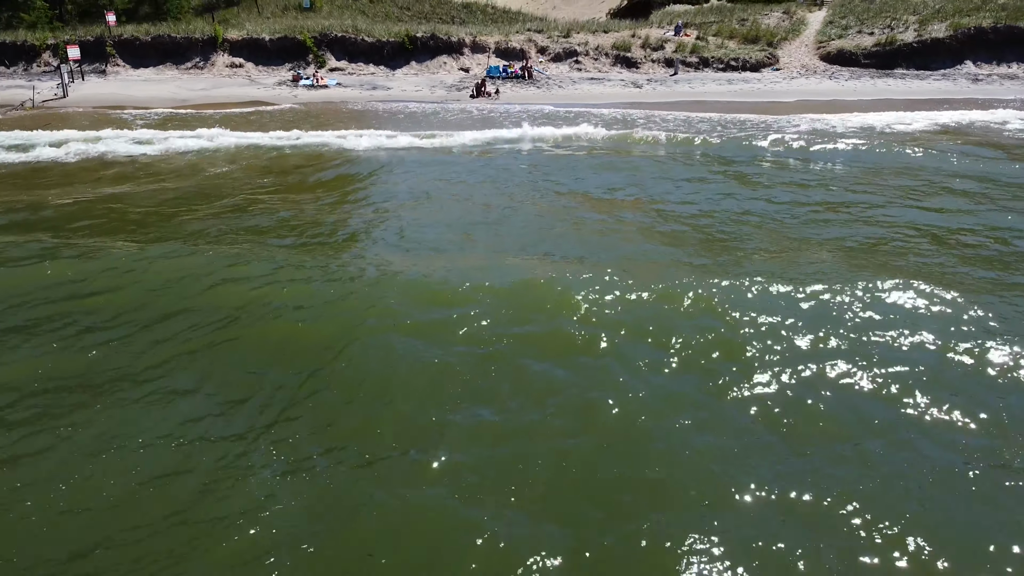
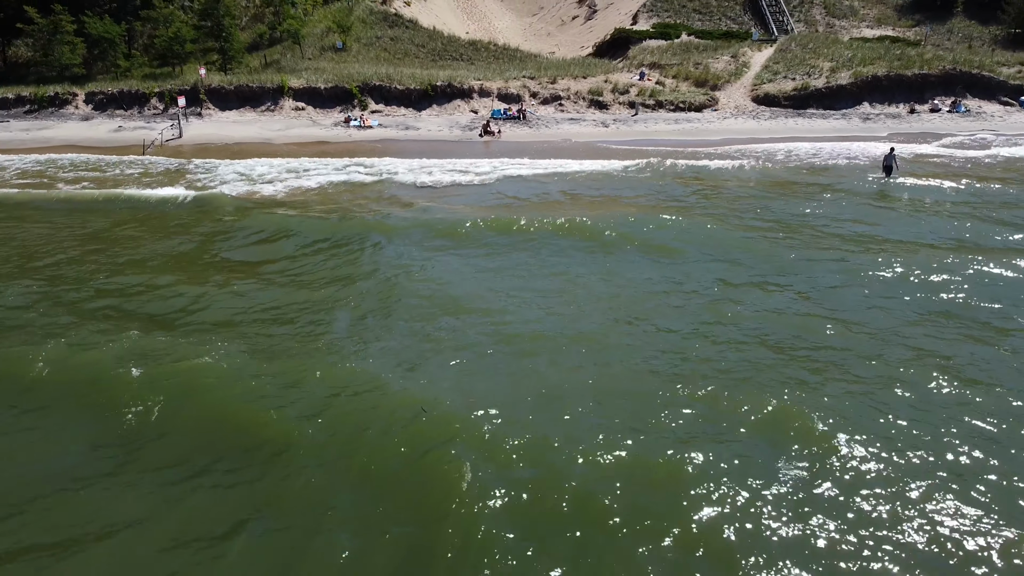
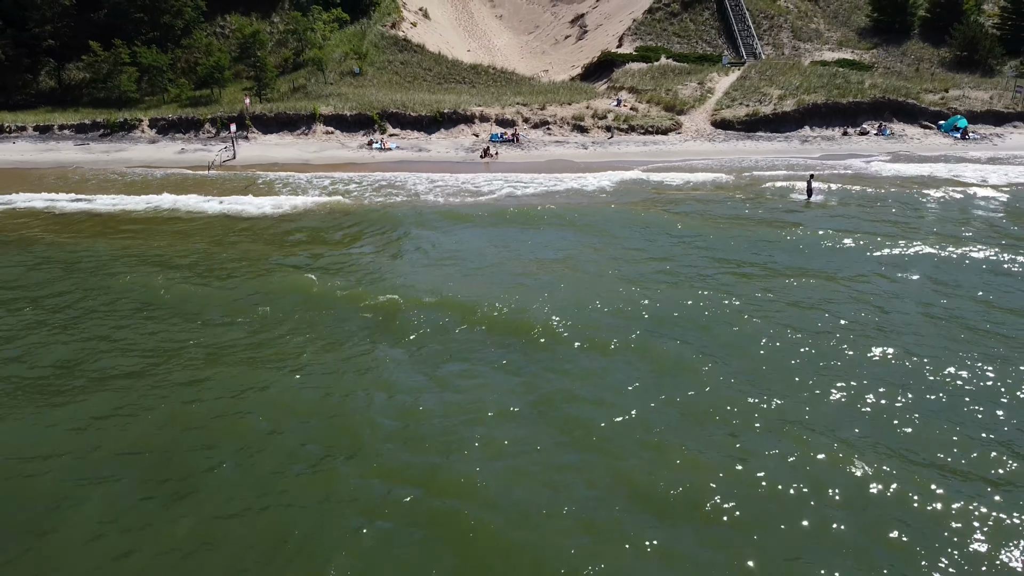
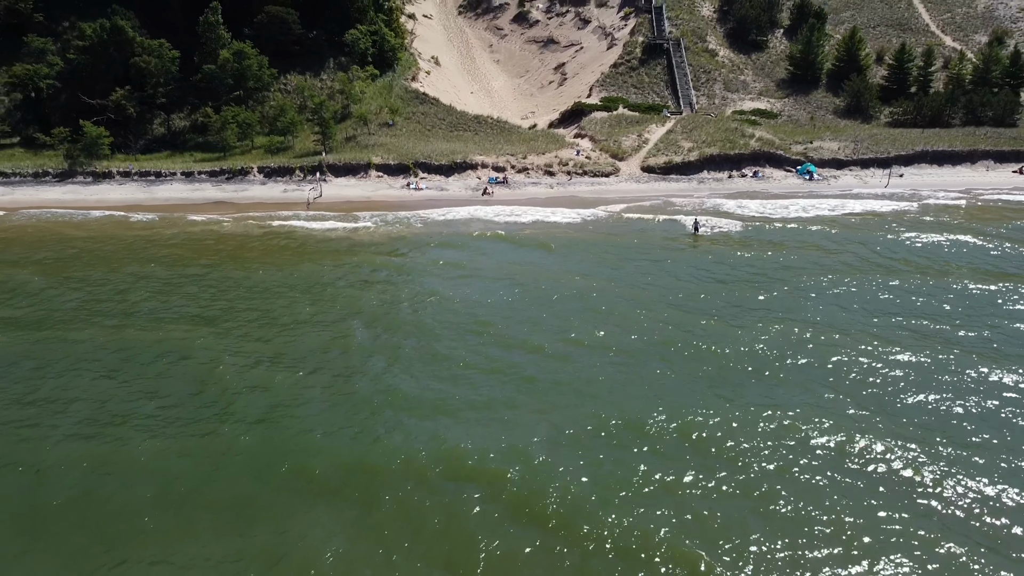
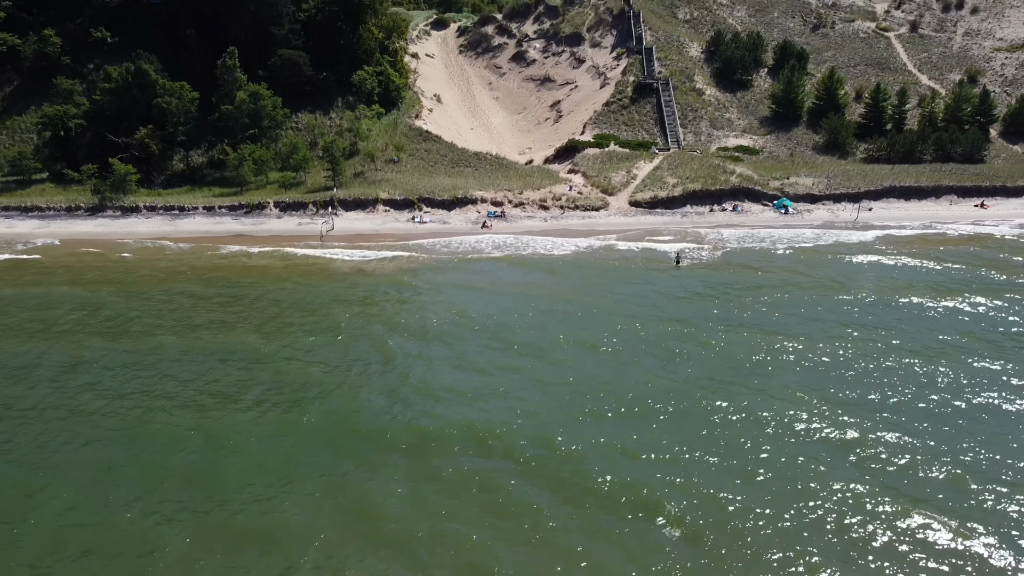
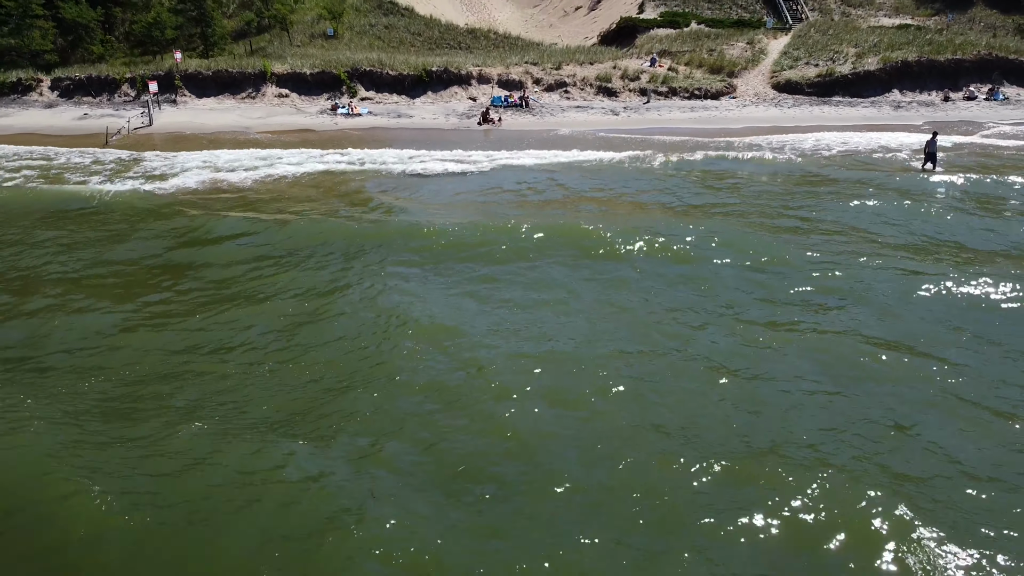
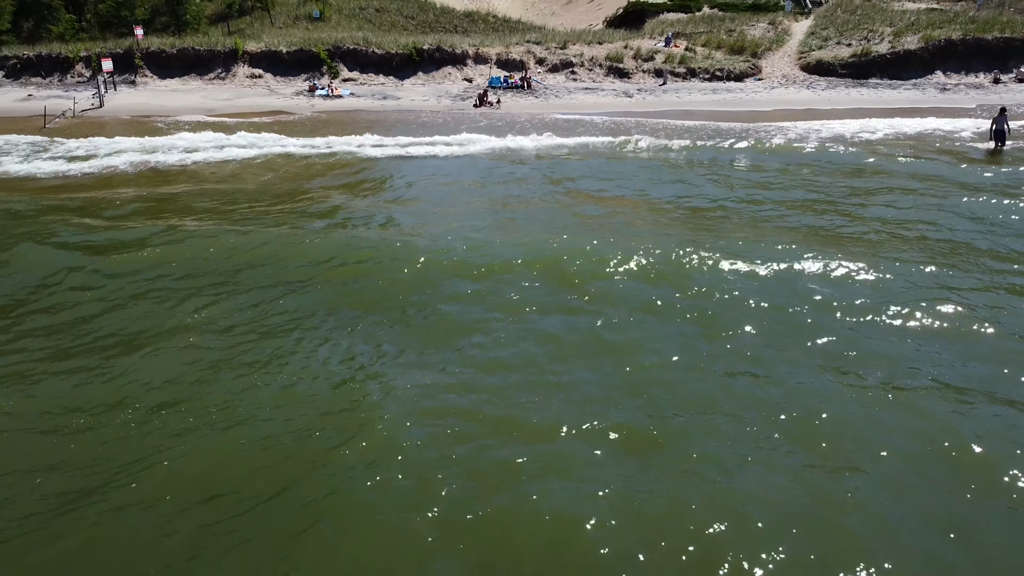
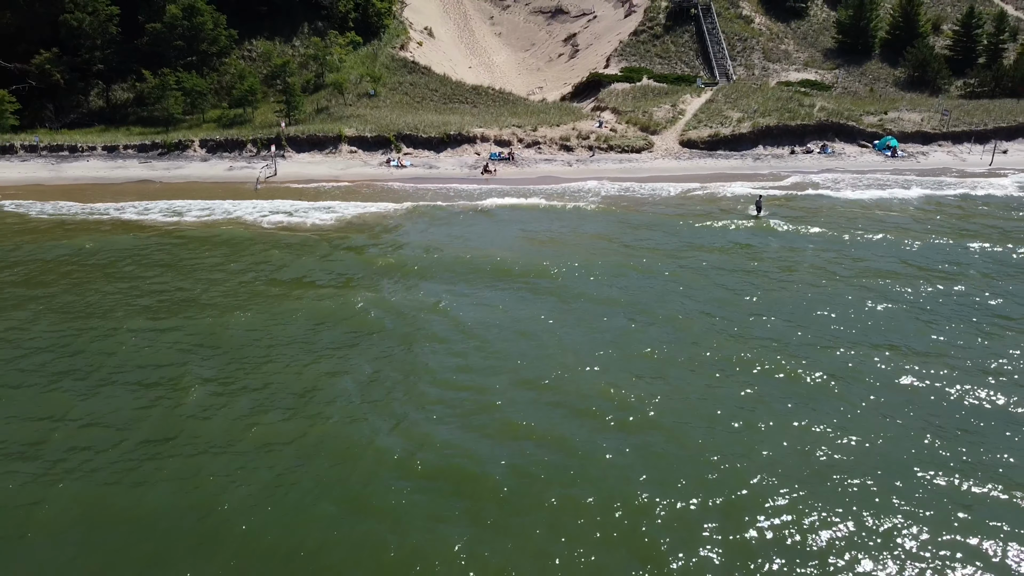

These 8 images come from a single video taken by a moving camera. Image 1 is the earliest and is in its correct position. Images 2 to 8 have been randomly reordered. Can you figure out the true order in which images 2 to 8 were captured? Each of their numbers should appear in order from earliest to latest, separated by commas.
7, 6, 2, 3, 8, 4, 5
